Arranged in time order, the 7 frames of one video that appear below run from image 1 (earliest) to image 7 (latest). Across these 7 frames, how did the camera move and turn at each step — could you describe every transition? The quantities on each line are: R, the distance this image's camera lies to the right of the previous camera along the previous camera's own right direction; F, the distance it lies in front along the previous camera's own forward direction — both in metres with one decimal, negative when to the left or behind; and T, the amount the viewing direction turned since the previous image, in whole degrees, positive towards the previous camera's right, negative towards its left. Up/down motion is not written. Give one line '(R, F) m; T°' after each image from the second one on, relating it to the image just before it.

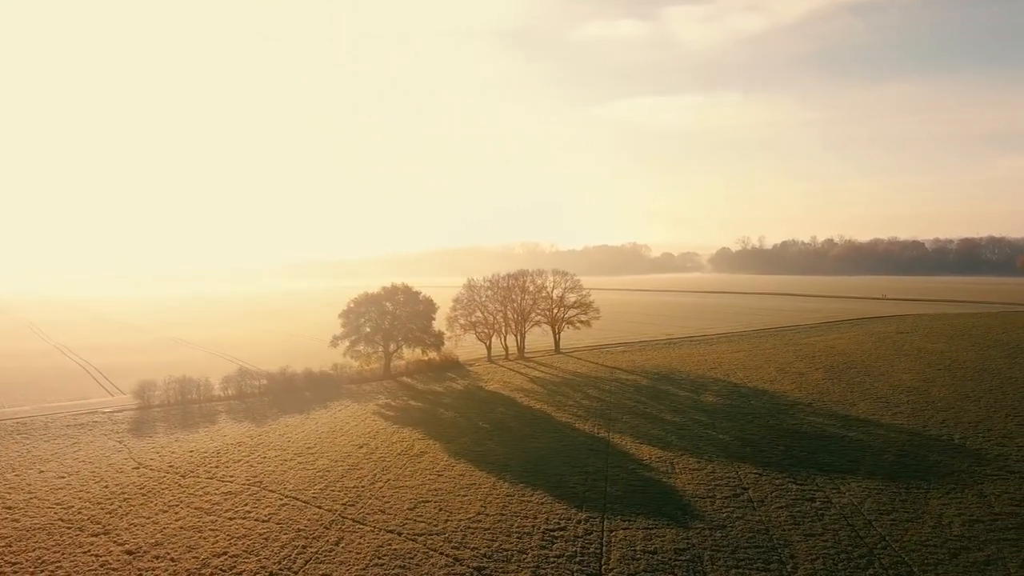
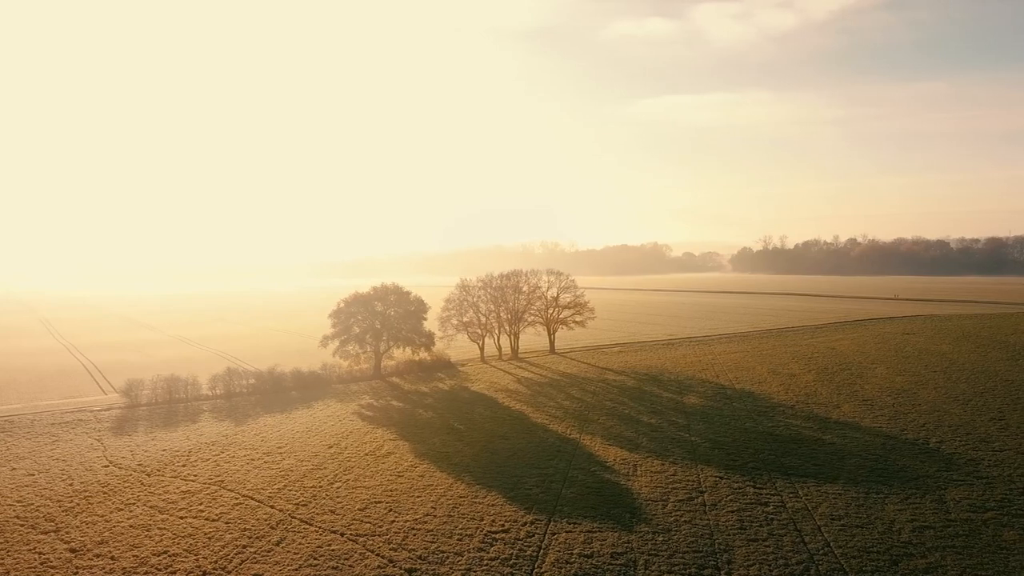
(+2.5, +0.1) m; -1°
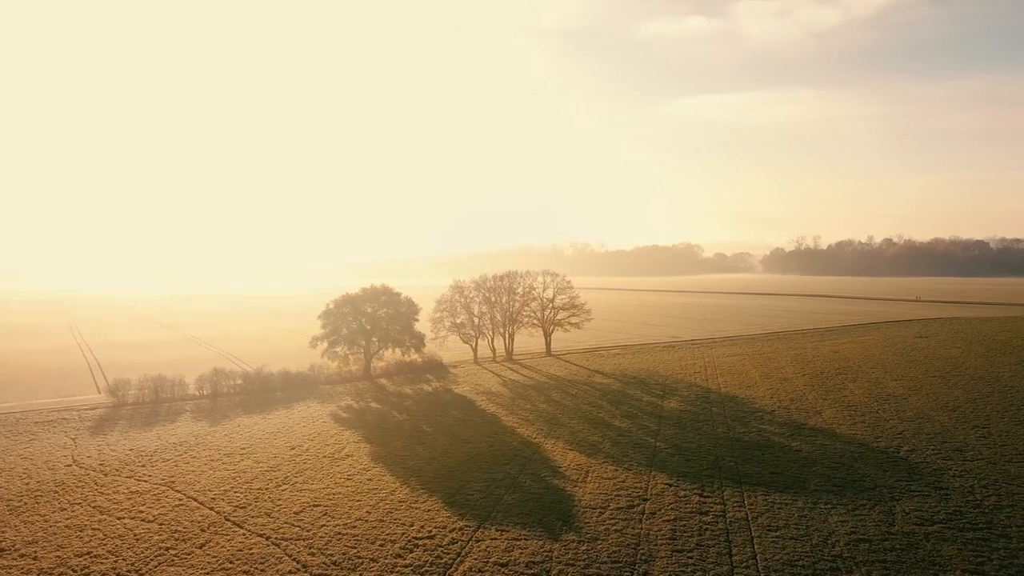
(+3.3, +0.2) m; -2°
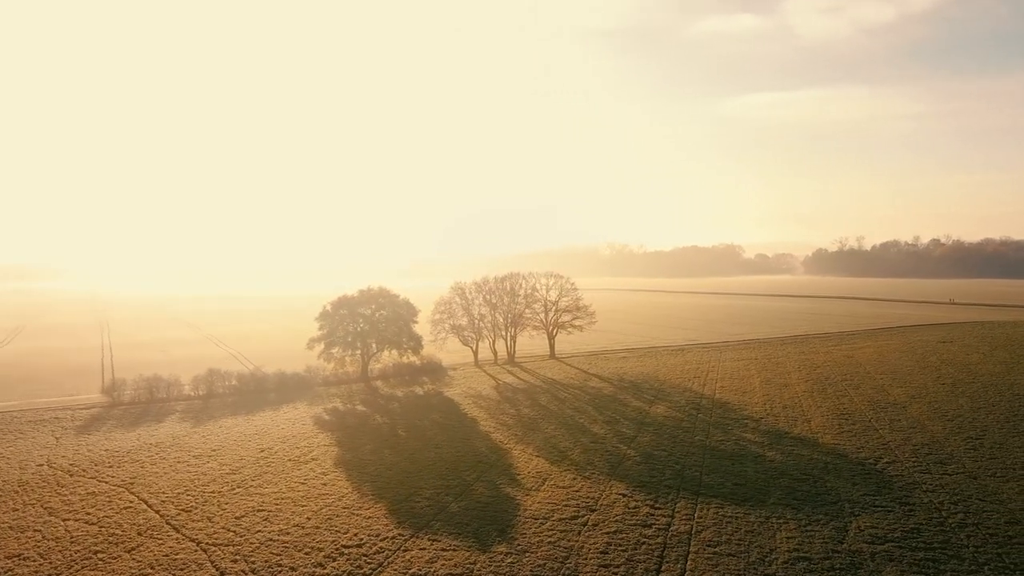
(+3.4, +0.4) m; -2°
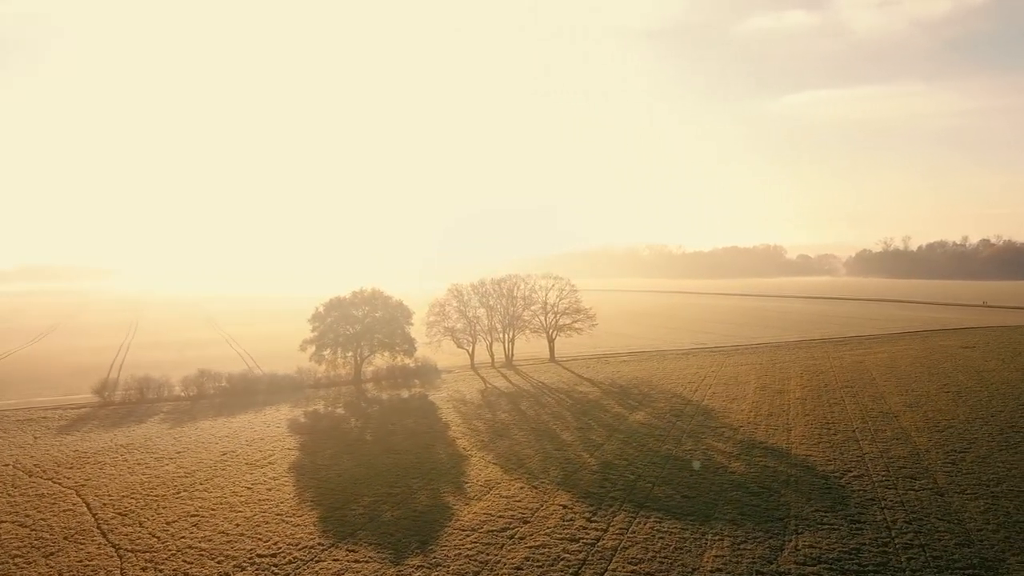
(+3.8, +0.5) m; -2°
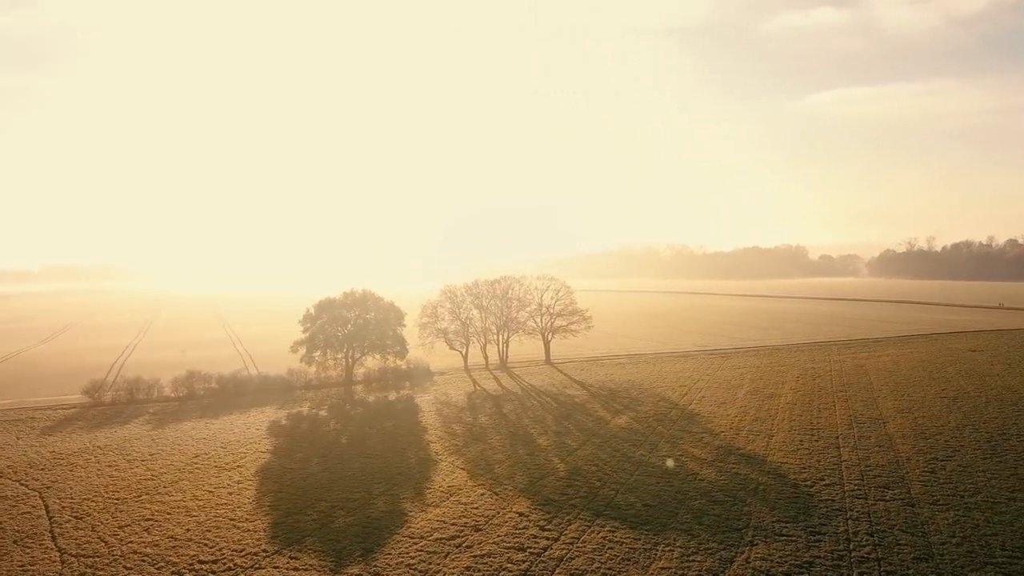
(+2.4, +0.3) m; -1°
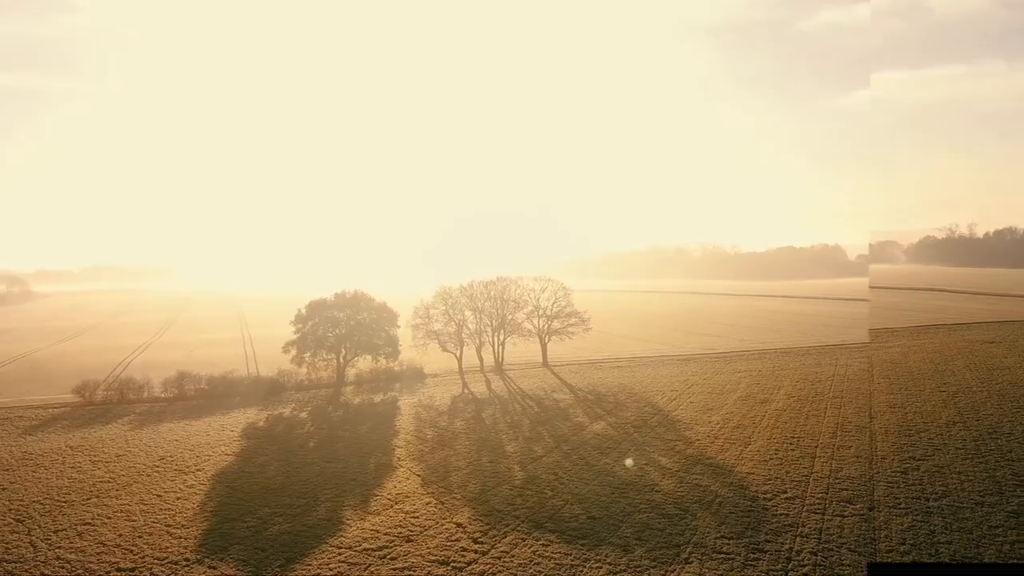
(+3.5, +0.5) m; -2°
